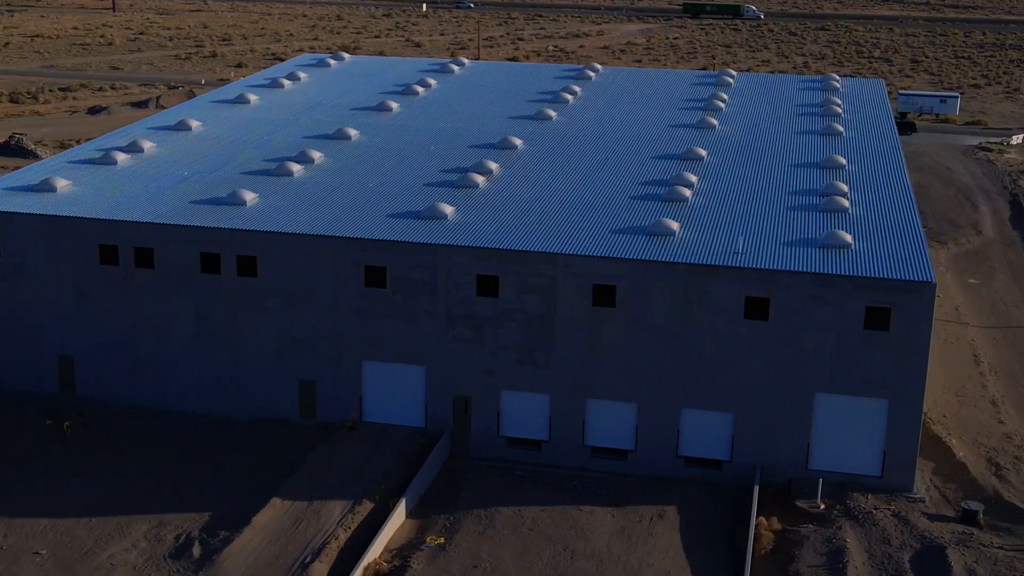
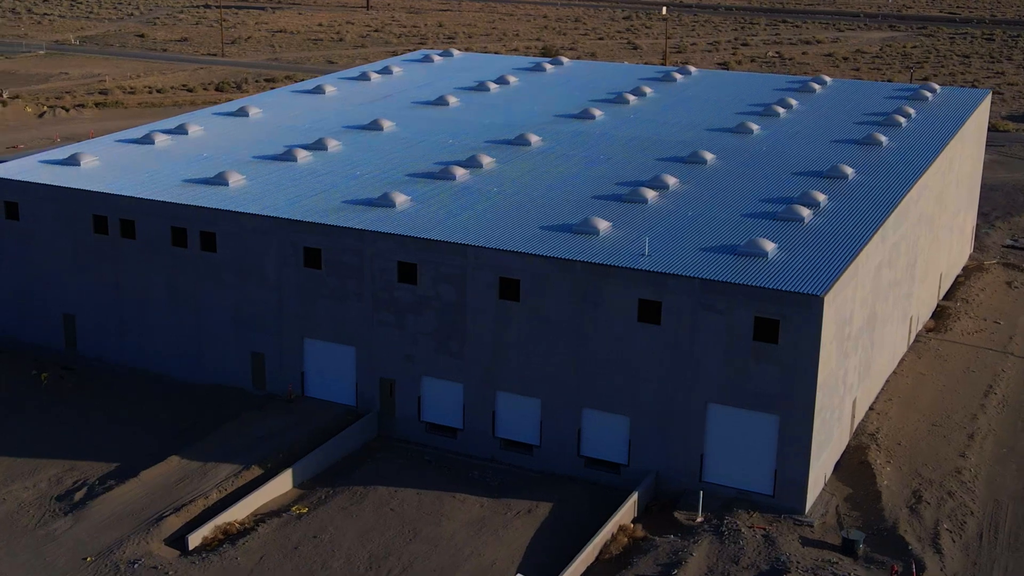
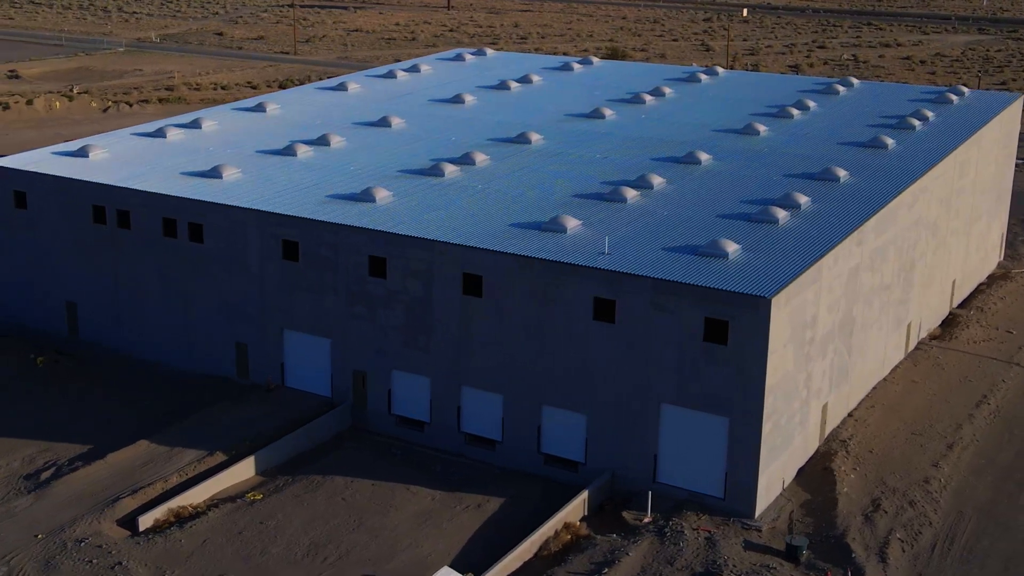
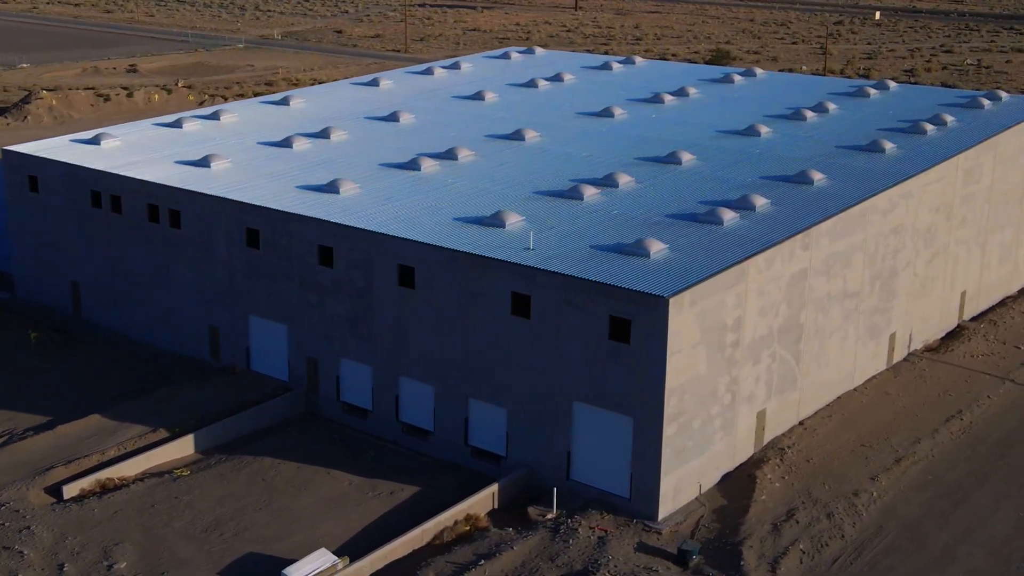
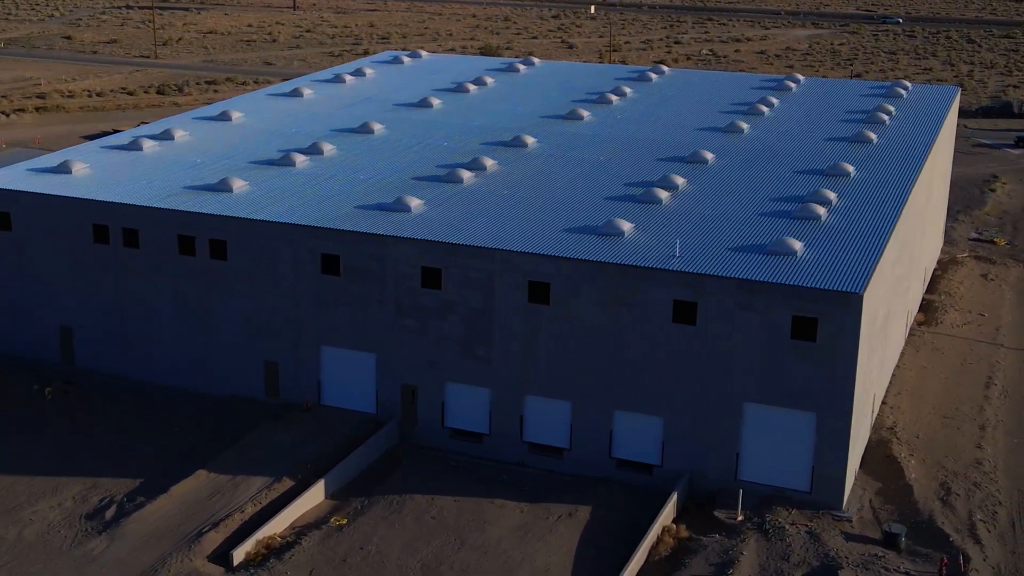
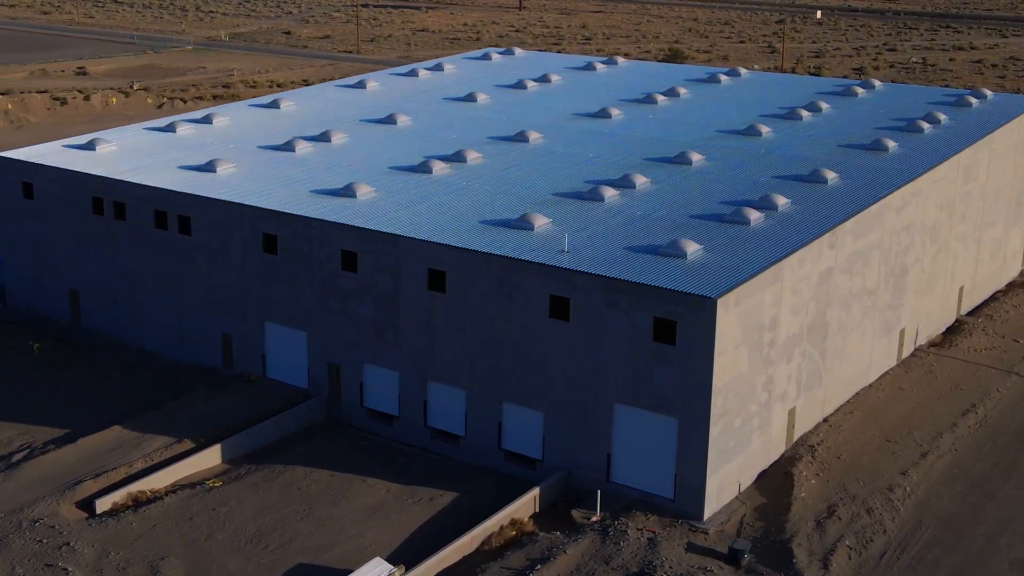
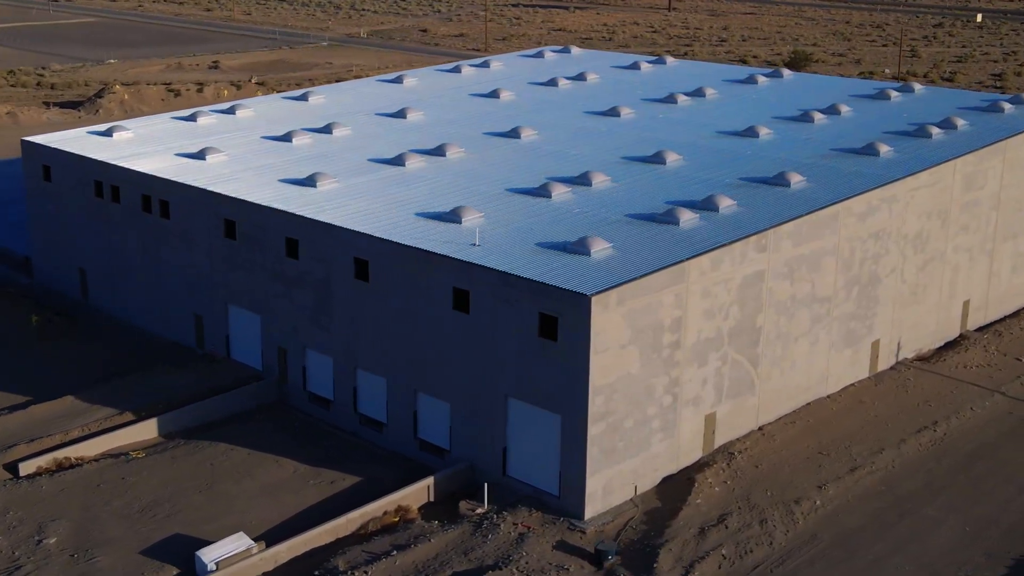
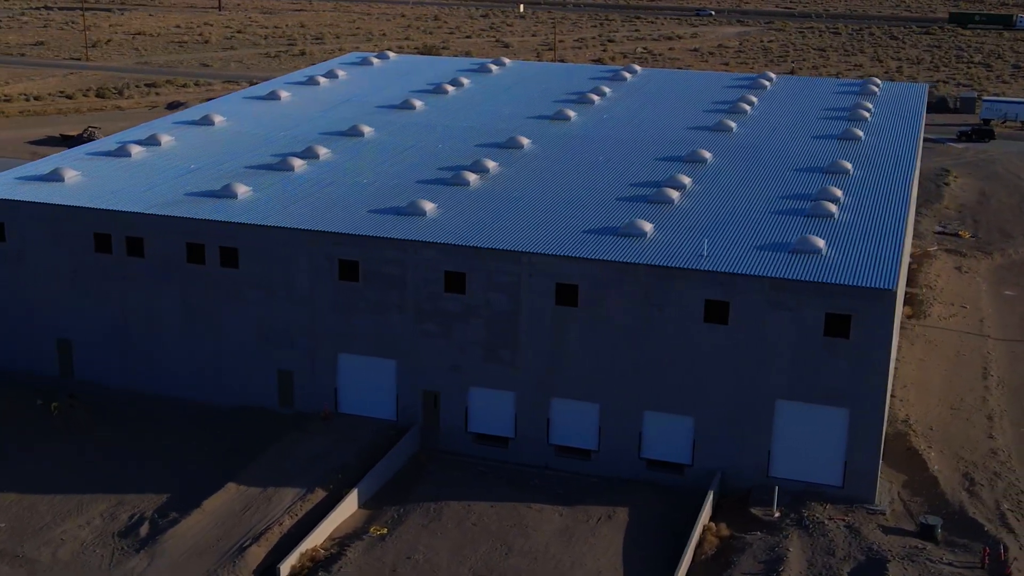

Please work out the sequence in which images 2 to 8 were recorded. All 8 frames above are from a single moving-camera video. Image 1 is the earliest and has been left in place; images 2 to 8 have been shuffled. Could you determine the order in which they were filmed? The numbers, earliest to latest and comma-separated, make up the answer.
8, 5, 2, 3, 6, 4, 7
